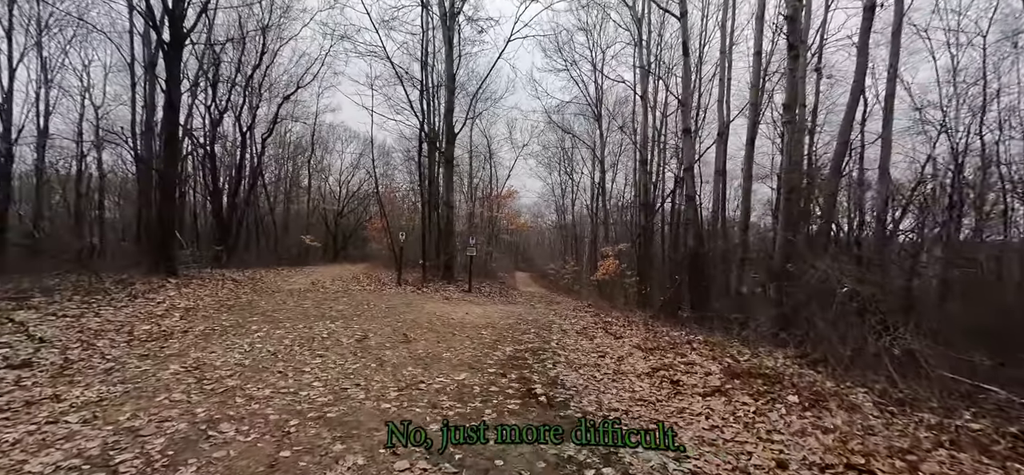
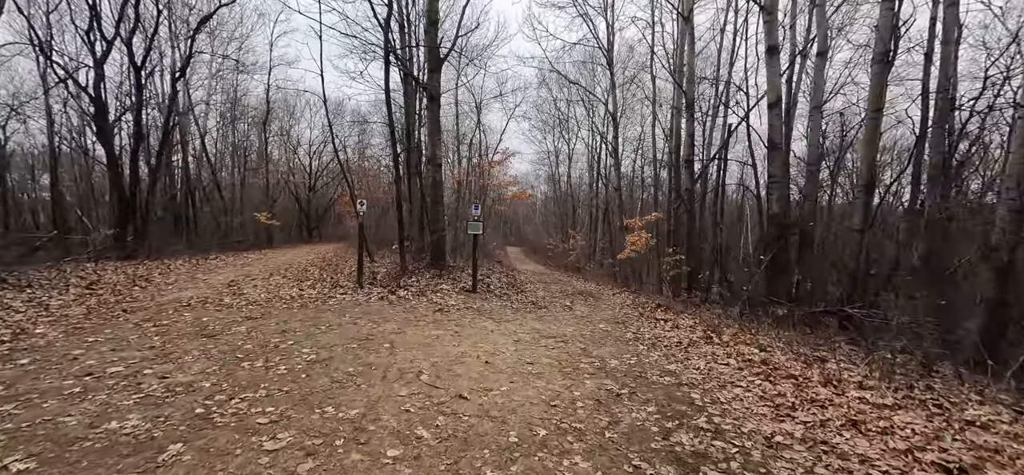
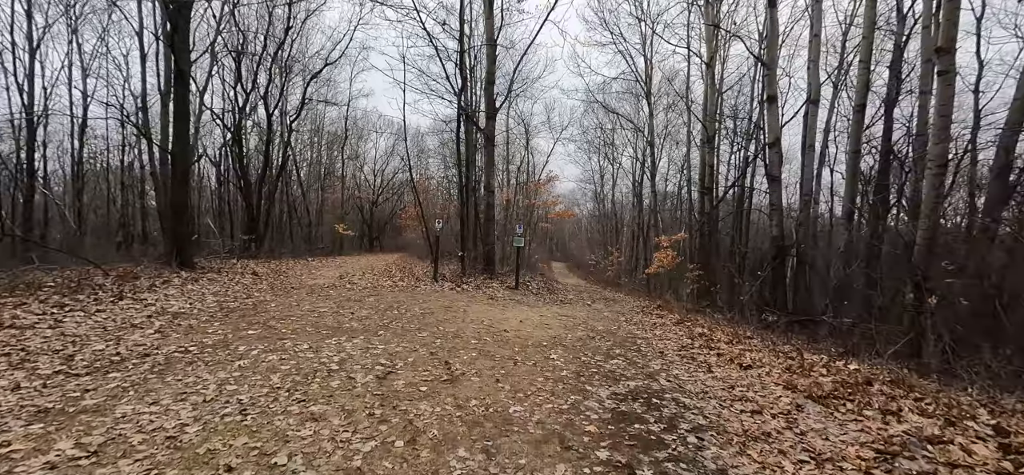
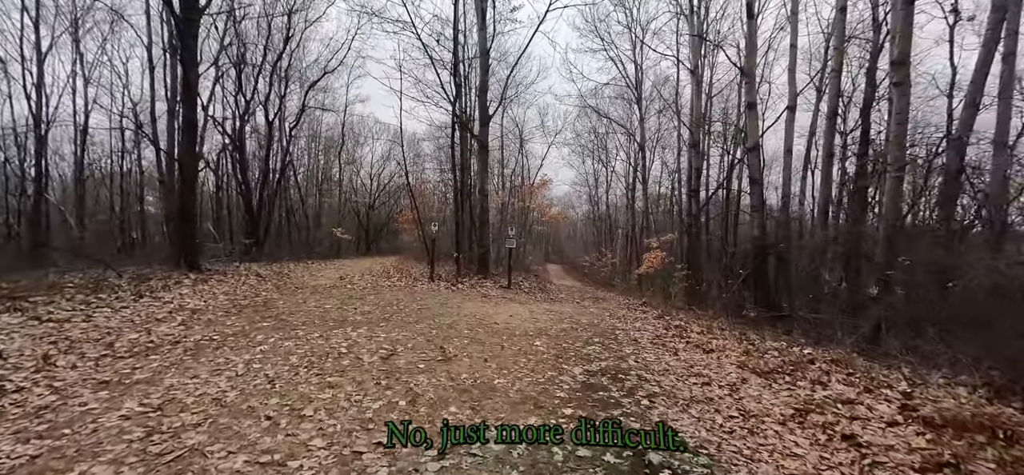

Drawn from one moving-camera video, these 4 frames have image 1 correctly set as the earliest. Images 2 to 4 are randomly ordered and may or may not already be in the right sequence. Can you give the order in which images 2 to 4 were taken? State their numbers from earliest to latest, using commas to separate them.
4, 3, 2
